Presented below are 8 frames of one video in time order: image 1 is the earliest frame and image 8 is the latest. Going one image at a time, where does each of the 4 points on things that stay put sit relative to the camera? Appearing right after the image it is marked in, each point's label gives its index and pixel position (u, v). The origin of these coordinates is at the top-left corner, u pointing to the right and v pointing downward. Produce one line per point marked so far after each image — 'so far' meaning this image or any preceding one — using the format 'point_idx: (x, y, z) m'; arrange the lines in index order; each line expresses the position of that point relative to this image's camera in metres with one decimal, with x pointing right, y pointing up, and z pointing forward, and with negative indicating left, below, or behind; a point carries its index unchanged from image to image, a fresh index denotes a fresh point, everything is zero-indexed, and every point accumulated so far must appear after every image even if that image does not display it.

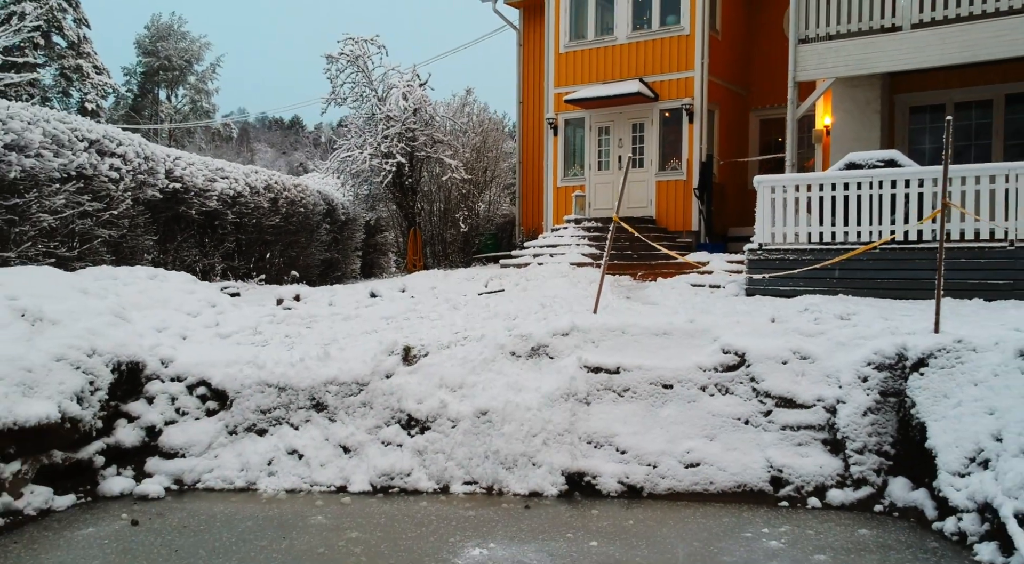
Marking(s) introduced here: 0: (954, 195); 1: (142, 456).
0: (+5.3, +1.0, +9.3) m
1: (-2.9, -1.4, +6.1) m
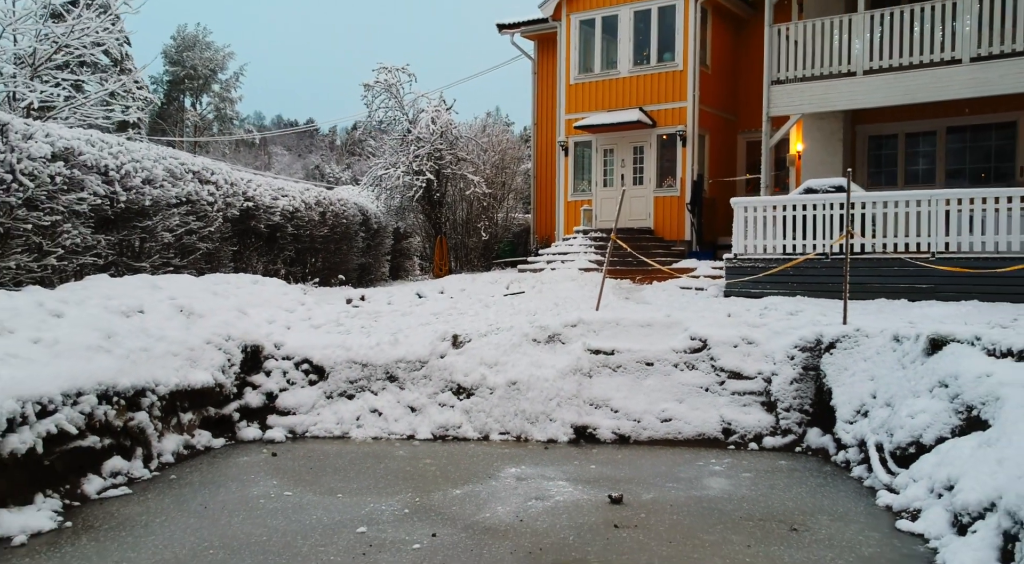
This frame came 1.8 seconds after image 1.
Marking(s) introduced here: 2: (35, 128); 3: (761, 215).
0: (+5.6, +1.0, +11.4) m
1: (-2.7, -1.4, +8.4) m
2: (-5.2, +1.7, +8.4) m
3: (+3.9, +1.1, +12.2) m
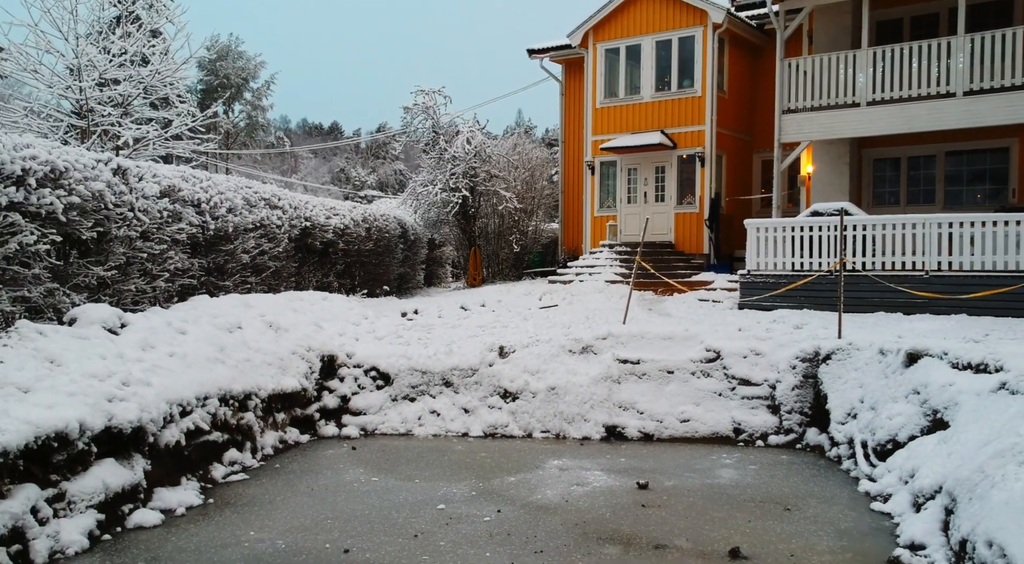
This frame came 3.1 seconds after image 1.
0: (+6.1, +0.7, +12.6) m
1: (-2.2, -1.7, +9.9) m
2: (-4.7, +1.4, +9.9) m
3: (+4.5, +0.8, +13.5) m
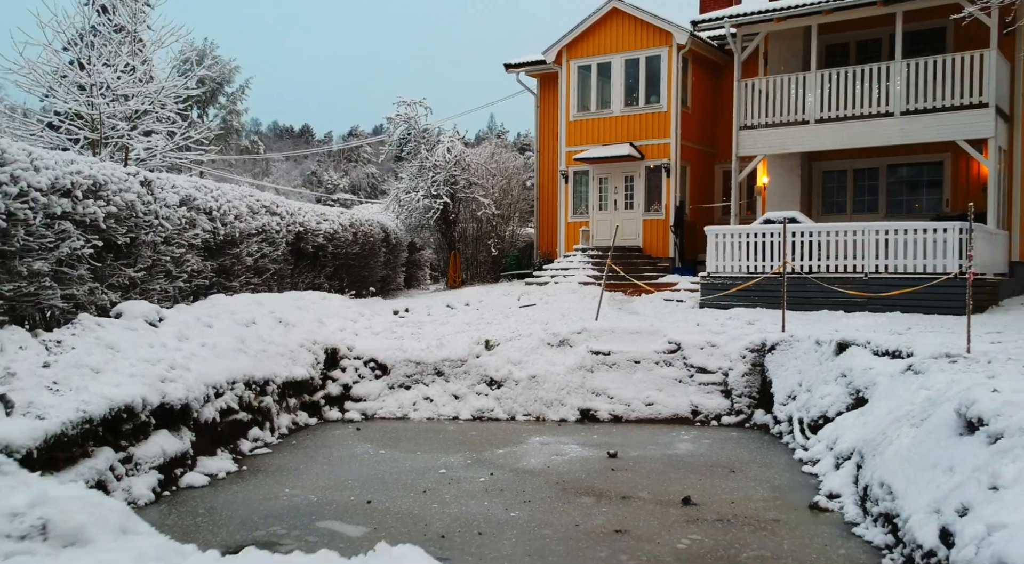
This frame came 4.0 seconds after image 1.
0: (+5.8, +0.7, +14.1) m
1: (-2.4, -1.7, +11.0) m
2: (-4.9, +1.4, +11.0) m
3: (+4.2, +0.8, +14.9) m
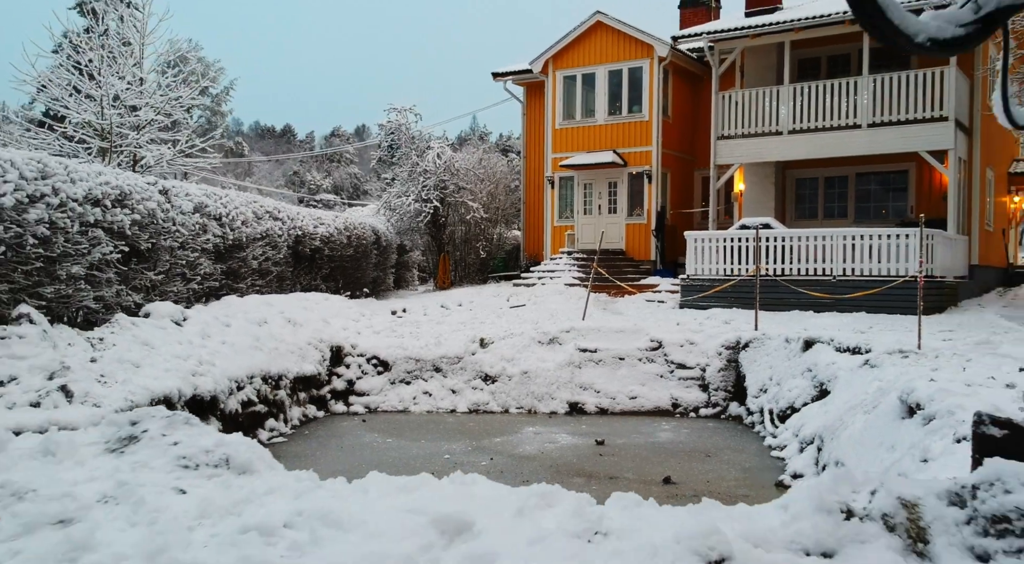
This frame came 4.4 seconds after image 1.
0: (+5.7, +0.7, +15.1) m
1: (-2.5, -1.7, +11.8) m
2: (-5.0, +1.4, +11.7) m
3: (+4.0, +0.8, +15.8) m
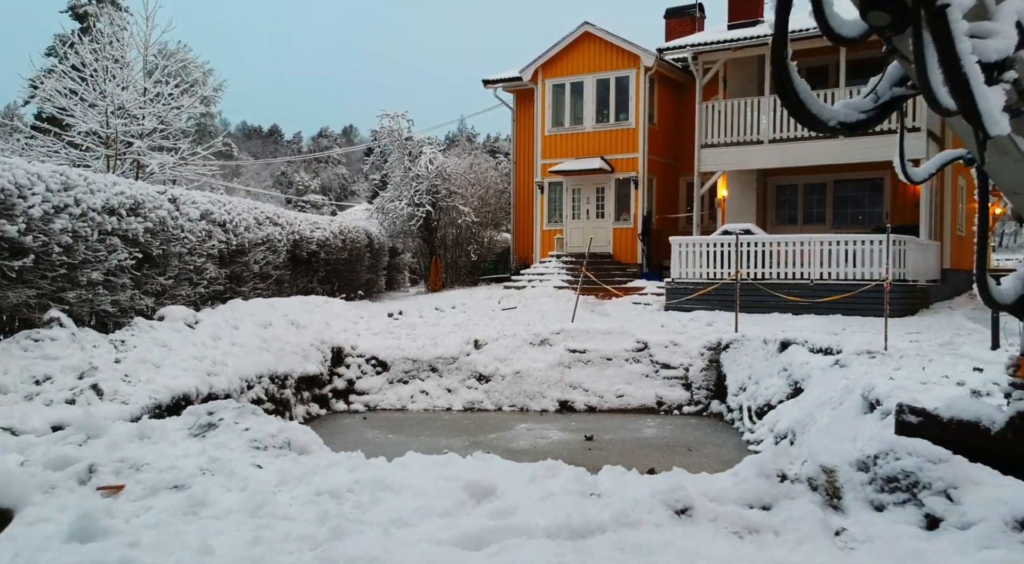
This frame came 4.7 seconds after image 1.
0: (+5.5, +0.6, +15.8) m
1: (-2.6, -1.8, +12.3) m
2: (-5.1, +1.3, +12.2) m
3: (+3.8, +0.7, +16.5) m
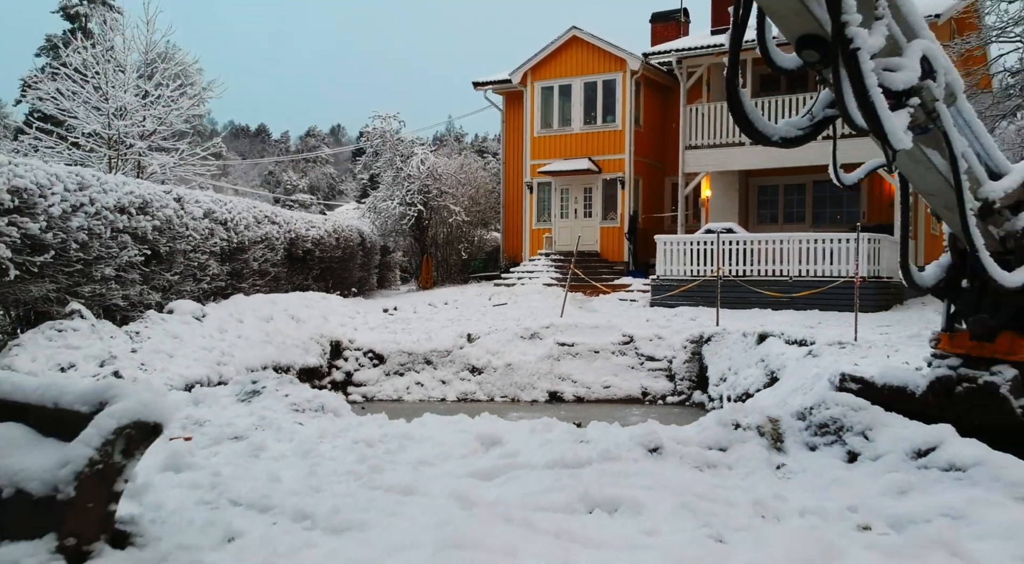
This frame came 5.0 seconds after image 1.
0: (+5.3, +0.7, +16.4) m
1: (-2.7, -1.7, +12.8) m
2: (-5.3, +1.4, +12.7) m
3: (+3.6, +0.8, +17.1) m
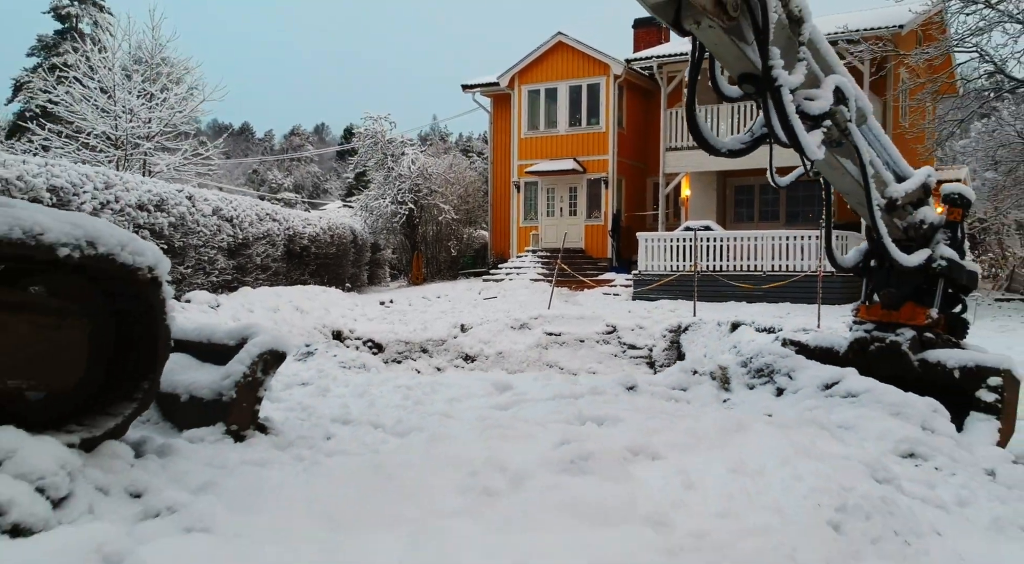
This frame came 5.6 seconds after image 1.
0: (+5.1, +0.8, +17.4) m
1: (-2.9, -1.6, +13.6) m
2: (-5.4, +1.5, +13.5) m
3: (+3.4, +0.9, +18.0) m
